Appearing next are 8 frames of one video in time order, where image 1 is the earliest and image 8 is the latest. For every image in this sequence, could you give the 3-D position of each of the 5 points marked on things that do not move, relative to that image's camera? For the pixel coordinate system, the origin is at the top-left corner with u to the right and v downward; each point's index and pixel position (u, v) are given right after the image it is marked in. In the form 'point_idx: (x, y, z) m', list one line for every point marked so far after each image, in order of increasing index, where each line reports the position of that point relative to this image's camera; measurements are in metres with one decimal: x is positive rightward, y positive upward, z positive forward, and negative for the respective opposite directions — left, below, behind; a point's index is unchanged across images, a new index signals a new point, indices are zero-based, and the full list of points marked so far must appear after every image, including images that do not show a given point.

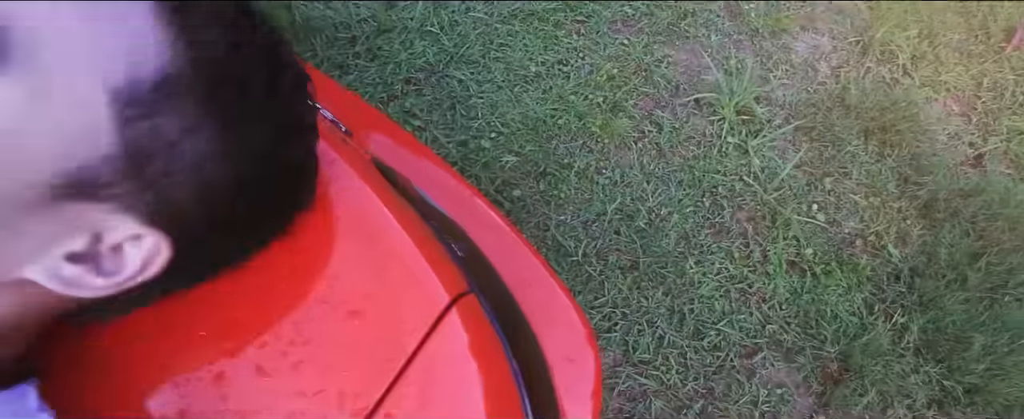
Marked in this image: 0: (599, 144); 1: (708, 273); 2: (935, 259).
0: (+0.2, +0.2, +1.5) m
1: (+0.5, -0.2, +1.4) m
2: (+1.1, -0.1, +1.4) m
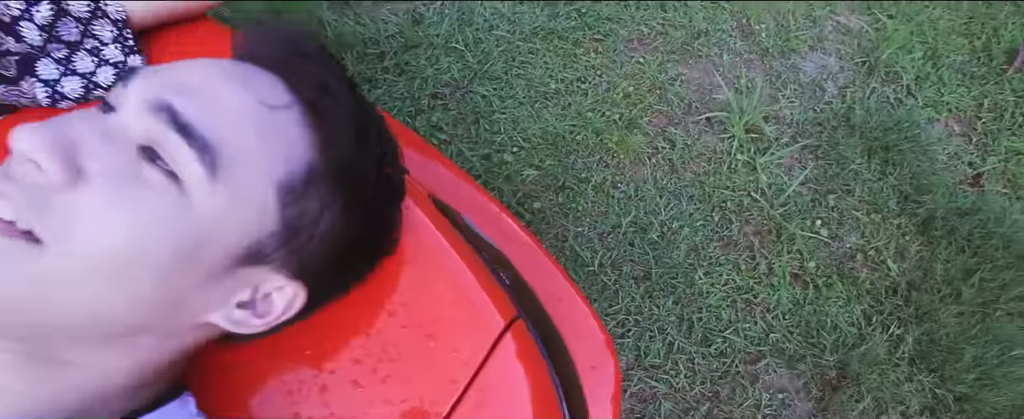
0: (+0.3, +0.2, +1.6) m
1: (+0.6, -0.2, +1.5) m
2: (+1.2, -0.2, +1.5) m
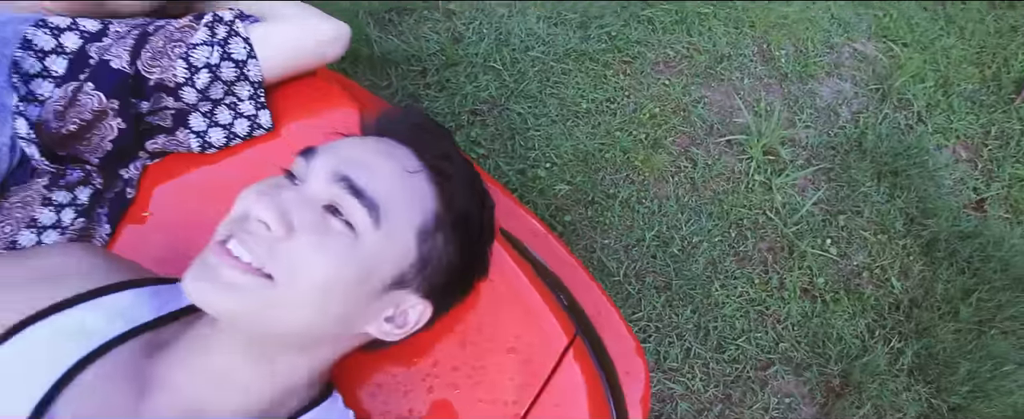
0: (+0.4, +0.1, +1.8) m
1: (+0.7, -0.3, +1.6) m
2: (+1.3, -0.2, +1.6) m
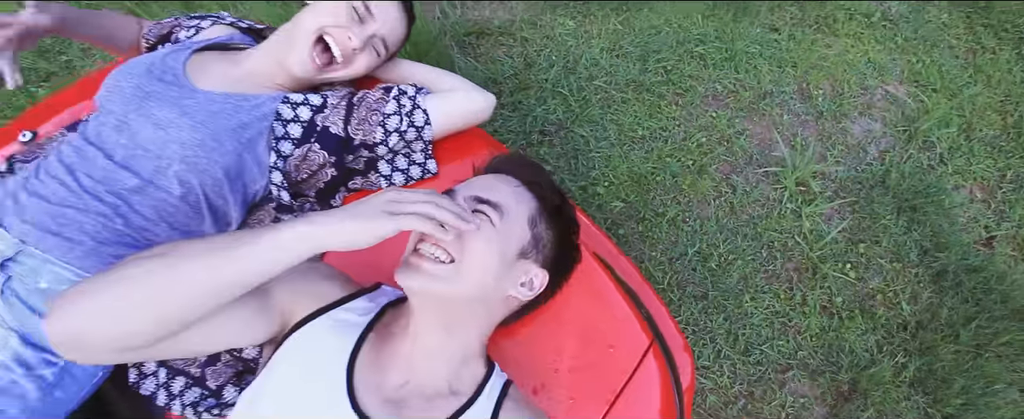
0: (+0.6, 0.0, +2.0) m
1: (+0.9, -0.3, +1.9) m
2: (+1.5, -0.4, +1.9) m
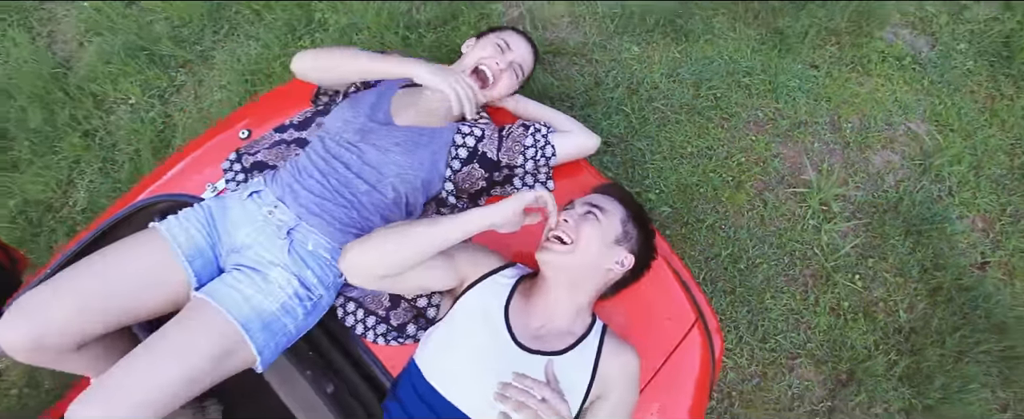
0: (+0.9, 0.0, +2.4) m
1: (+1.1, -0.4, +2.3) m
2: (+1.7, -0.5, +2.2) m
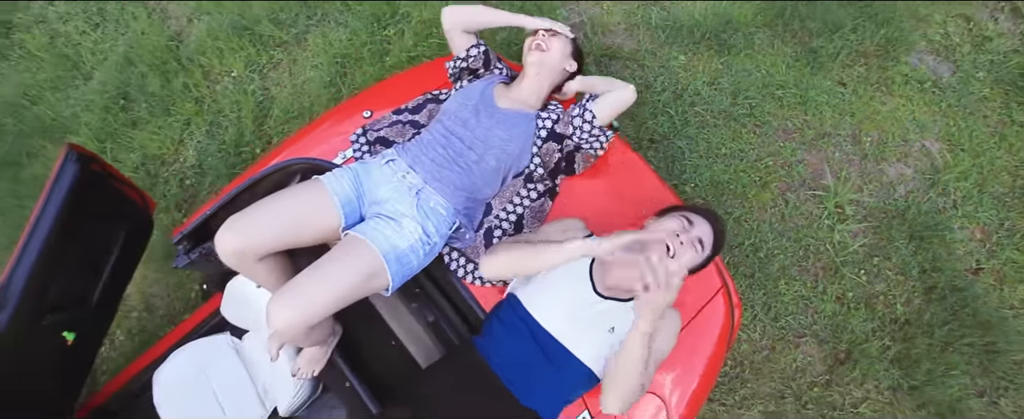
0: (+1.2, 0.0, +2.7) m
1: (+1.4, -0.4, +2.6) m
2: (+2.0, -0.5, +2.6) m
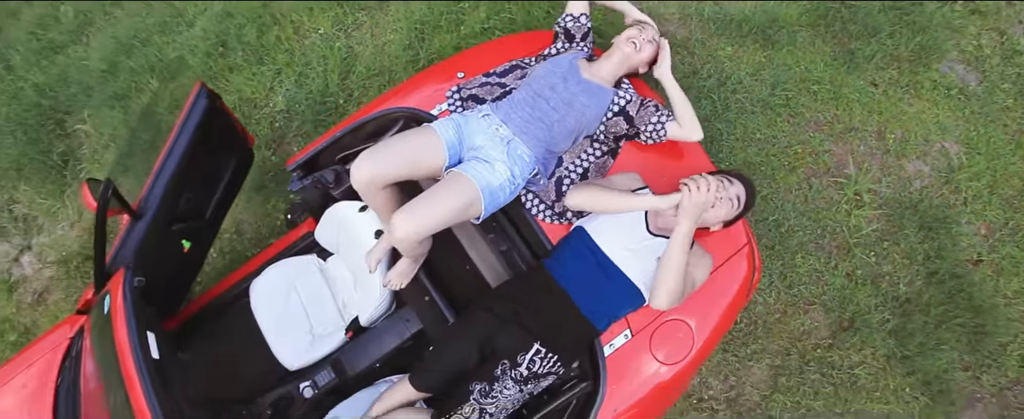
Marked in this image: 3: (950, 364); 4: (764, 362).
0: (+1.5, +0.1, +3.1) m
1: (+1.6, -0.3, +3.0) m
2: (+2.2, -0.5, +2.9) m
3: (+2.3, -0.8, +2.8) m
4: (+1.3, -0.8, +2.9) m
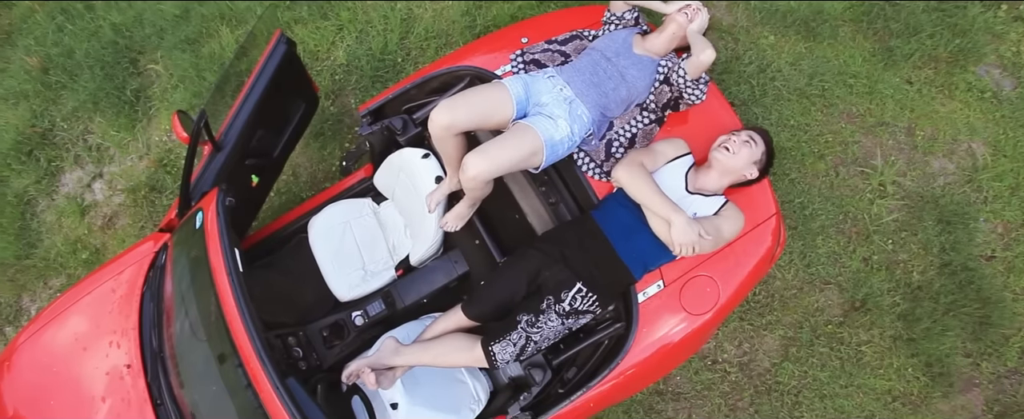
0: (+1.8, +0.2, +3.2) m
1: (+1.8, -0.2, +3.1) m
2: (+2.4, -0.4, +3.1) m
3: (+2.5, -0.8, +3.0) m
4: (+1.5, -0.7, +3.1) m
